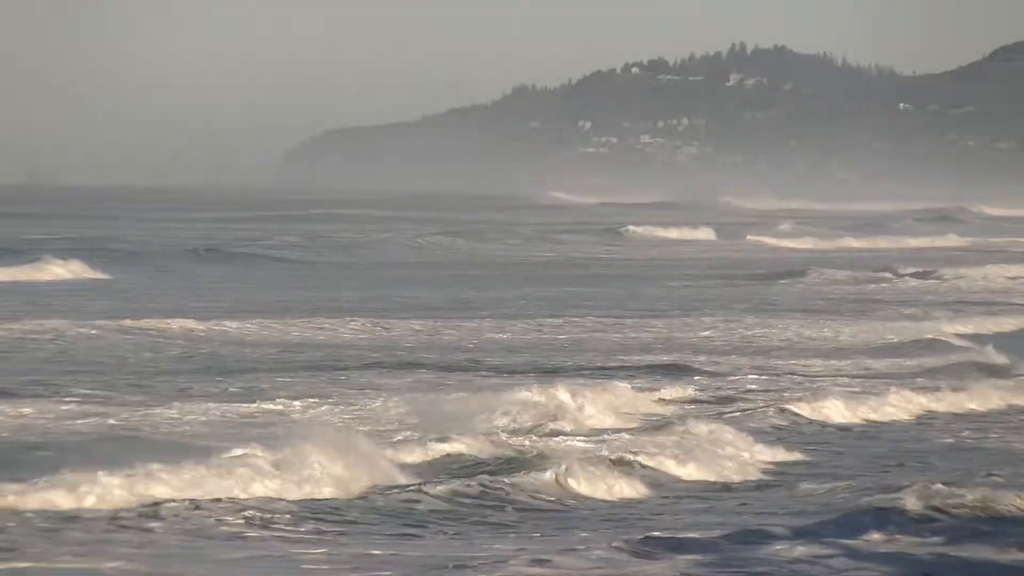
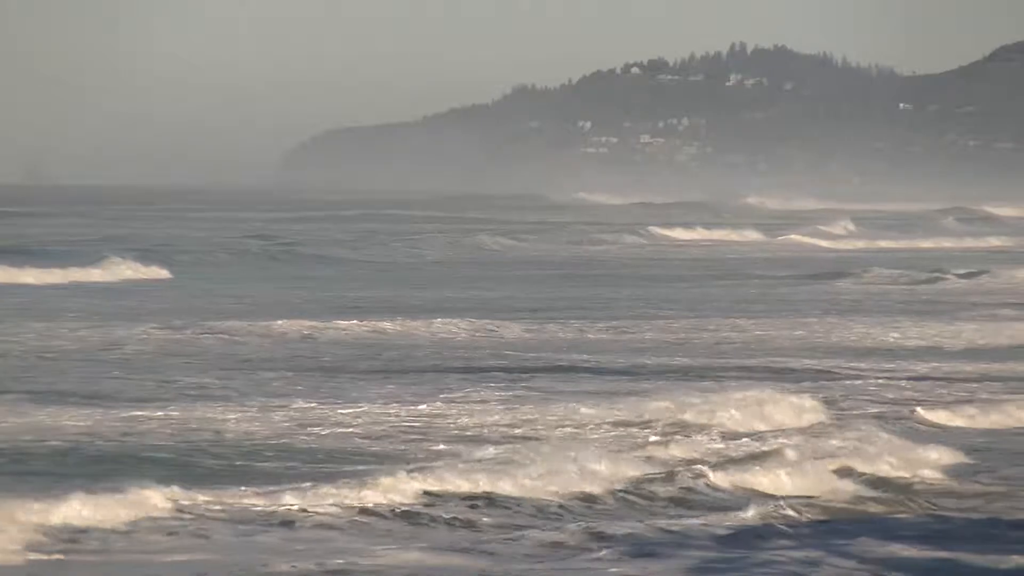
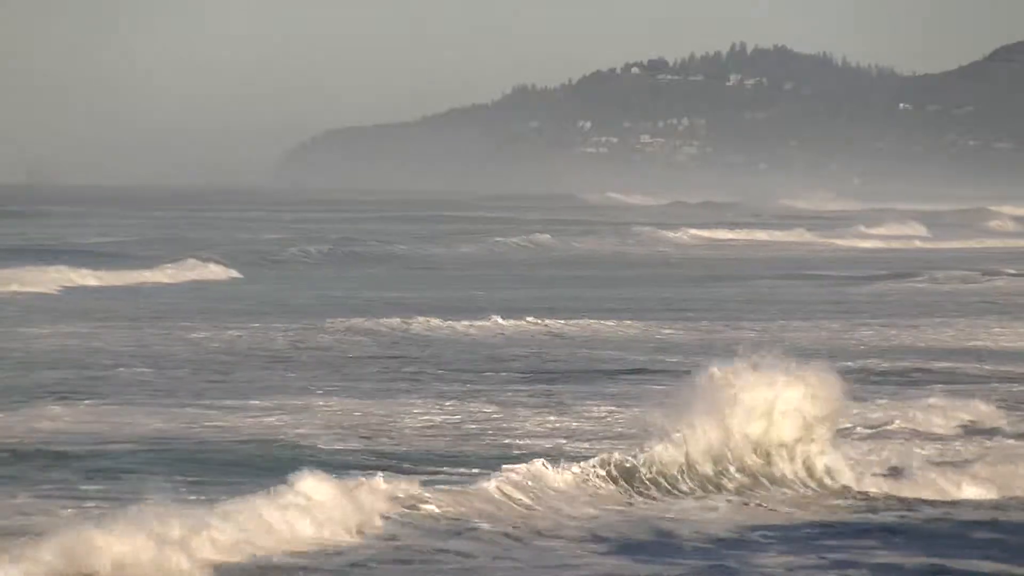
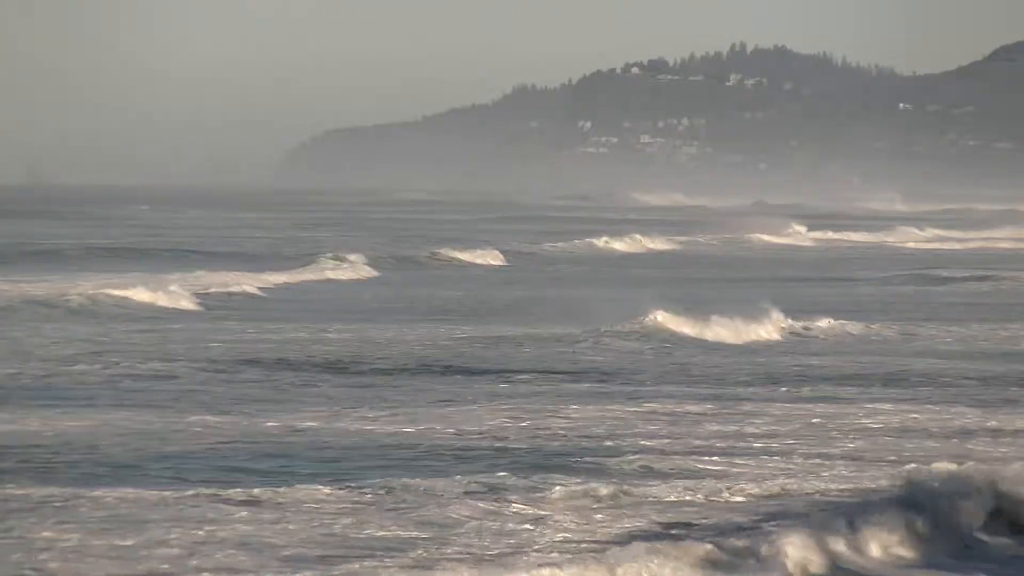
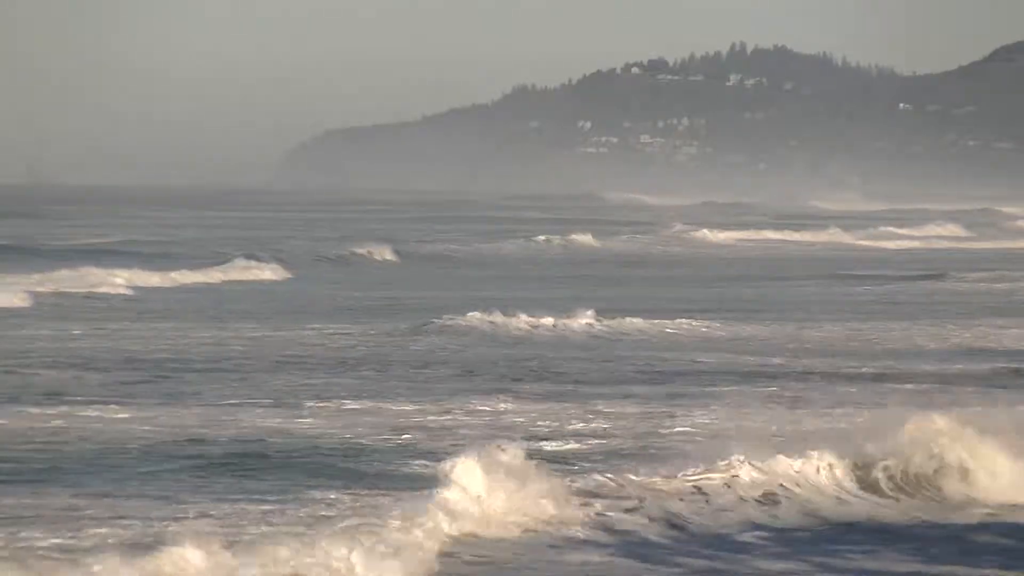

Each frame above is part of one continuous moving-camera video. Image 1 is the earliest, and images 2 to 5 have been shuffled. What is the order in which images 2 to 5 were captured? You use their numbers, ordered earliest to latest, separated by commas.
2, 3, 5, 4
